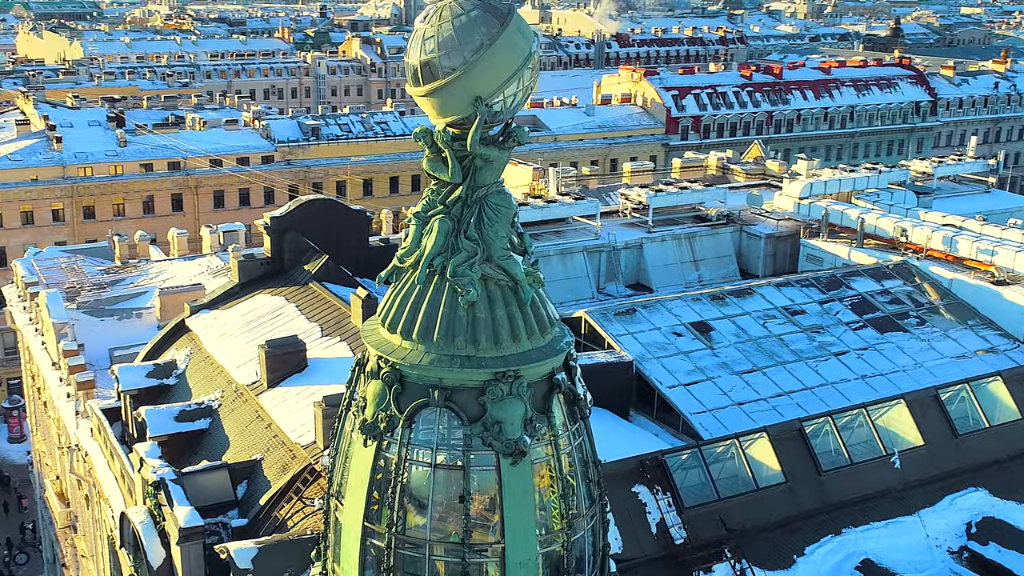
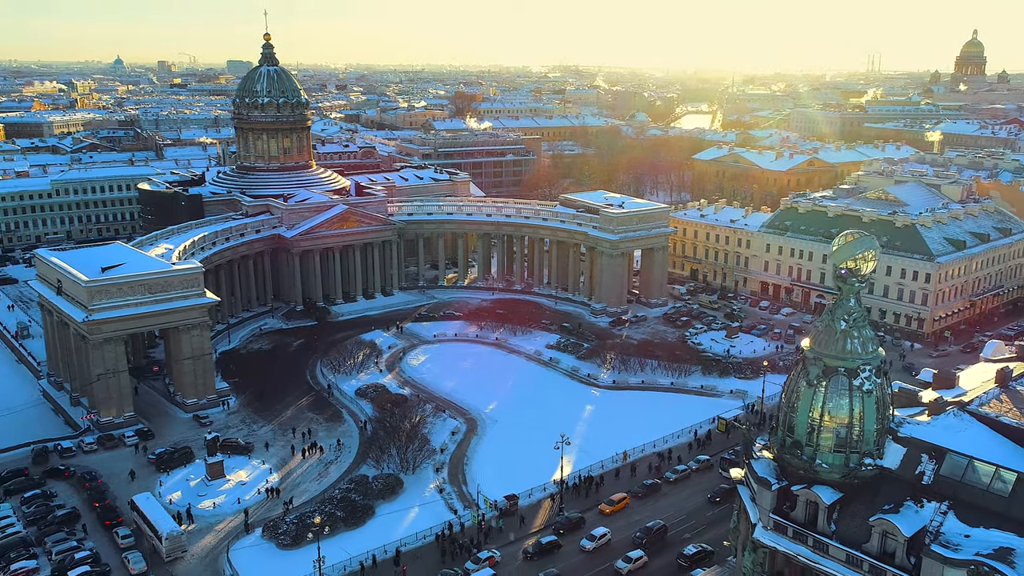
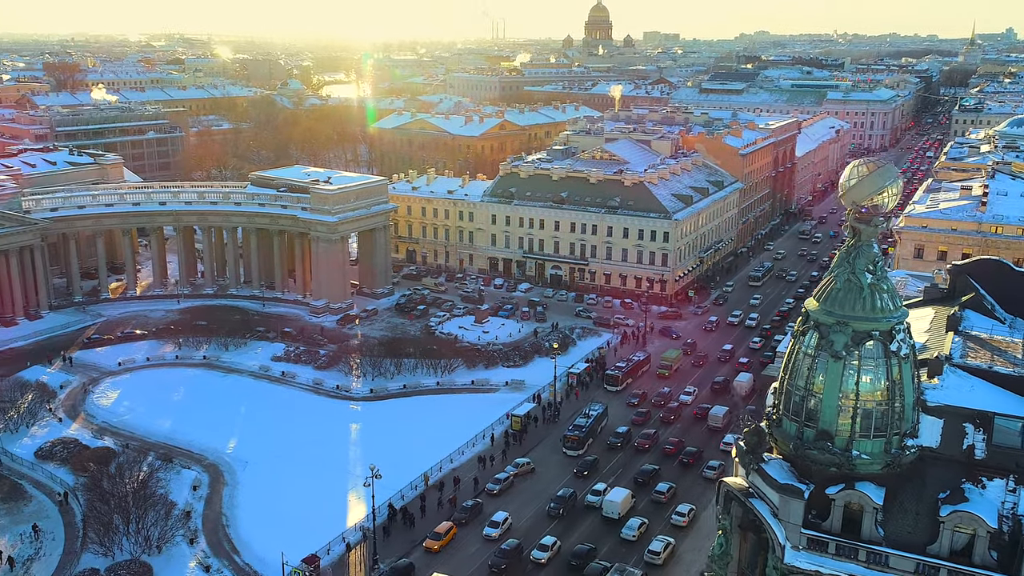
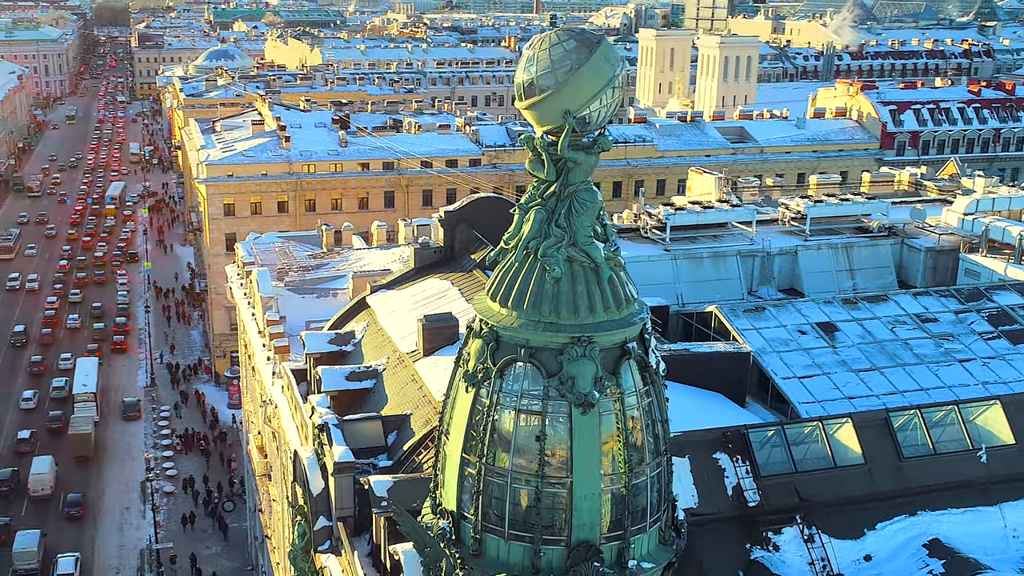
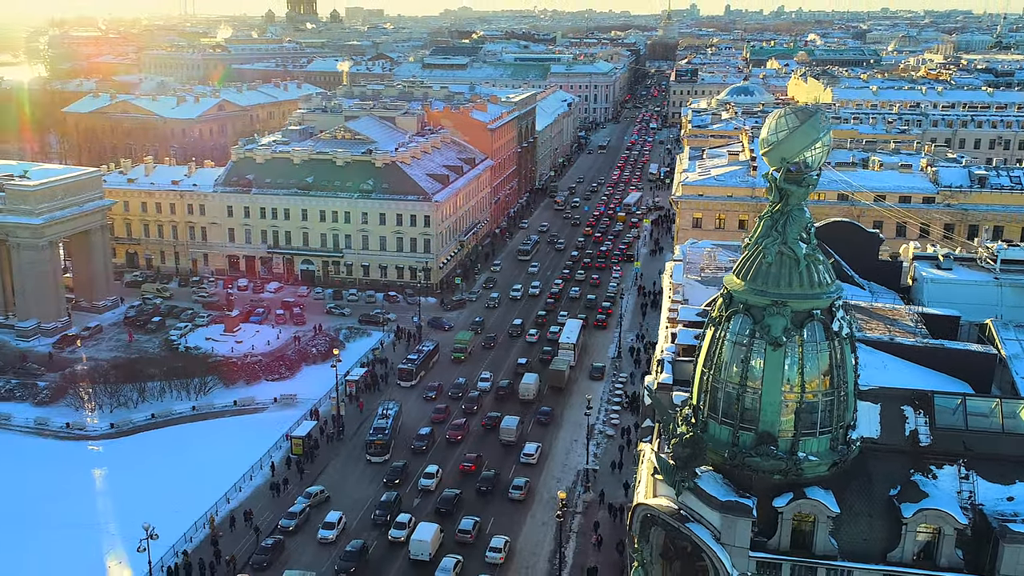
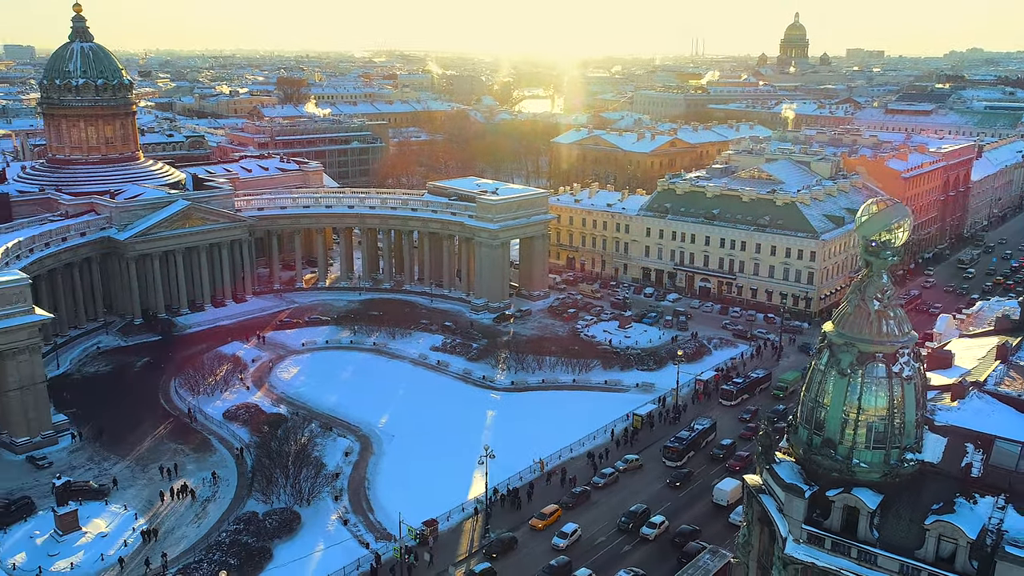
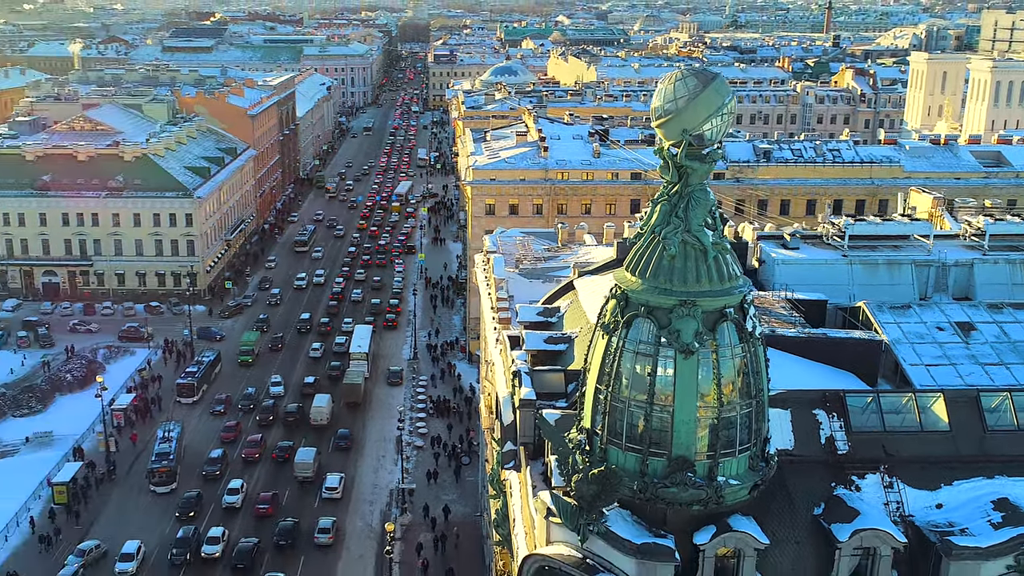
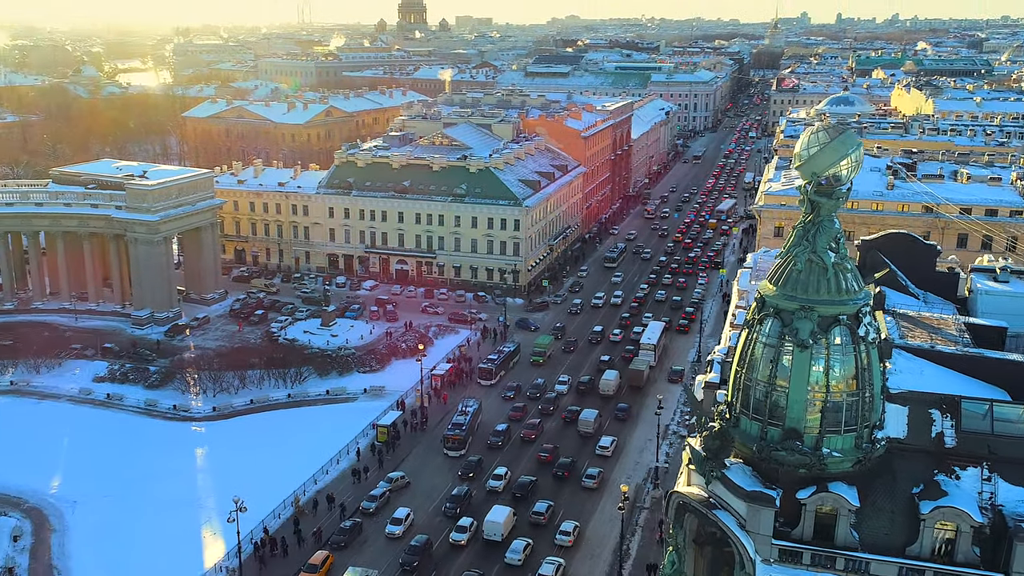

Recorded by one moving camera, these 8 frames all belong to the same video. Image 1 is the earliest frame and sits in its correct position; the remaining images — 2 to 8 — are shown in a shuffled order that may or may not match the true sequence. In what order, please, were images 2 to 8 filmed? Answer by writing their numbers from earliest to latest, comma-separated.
4, 7, 5, 8, 3, 6, 2
